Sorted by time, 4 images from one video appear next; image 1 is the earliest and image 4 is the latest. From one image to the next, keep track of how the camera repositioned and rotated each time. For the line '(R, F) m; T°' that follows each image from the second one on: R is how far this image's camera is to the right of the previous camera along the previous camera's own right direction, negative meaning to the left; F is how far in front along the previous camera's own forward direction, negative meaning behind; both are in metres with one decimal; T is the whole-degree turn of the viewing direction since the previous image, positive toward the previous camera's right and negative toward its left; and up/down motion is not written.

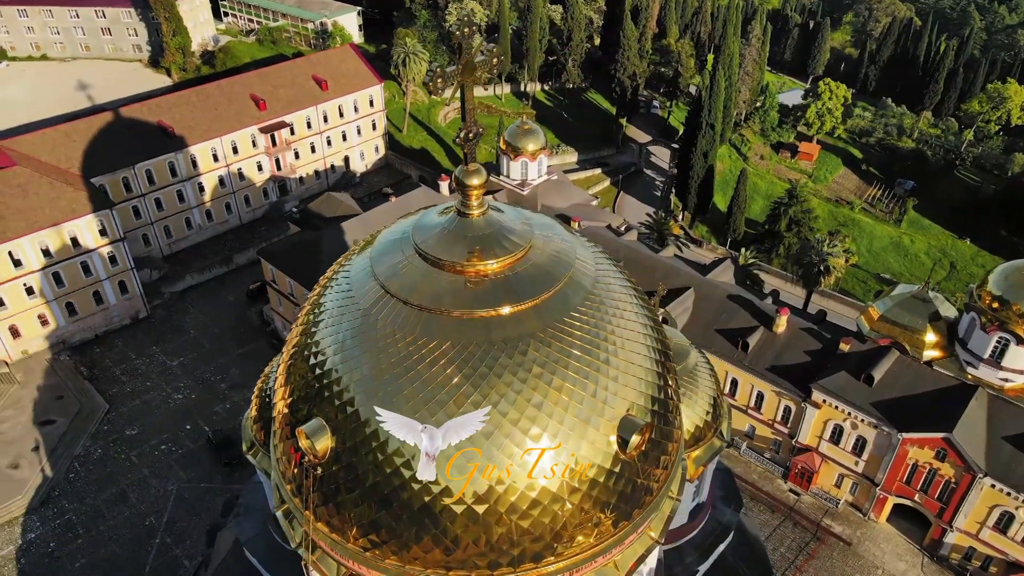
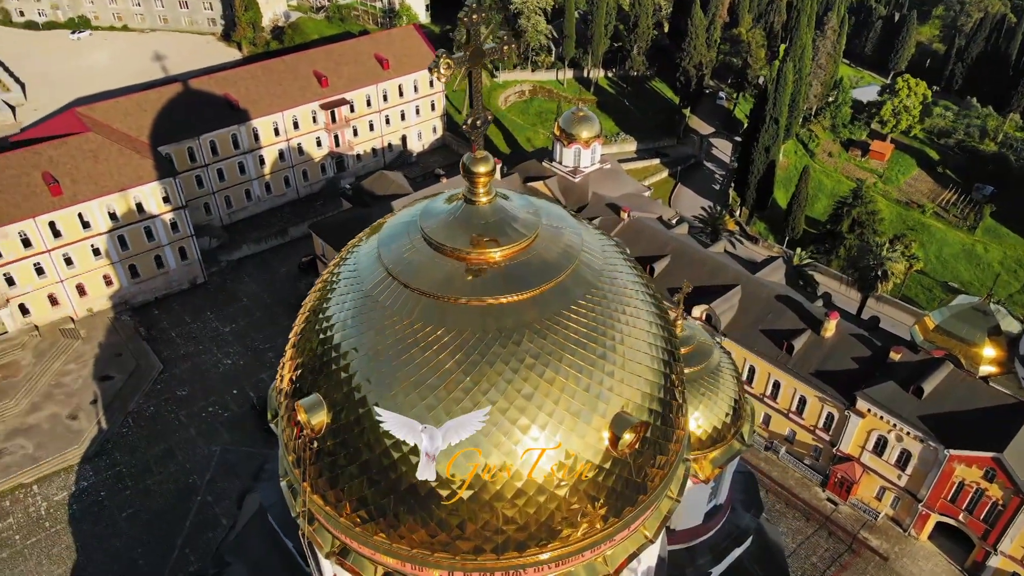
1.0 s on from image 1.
(+0.6, 0.0) m; -4°
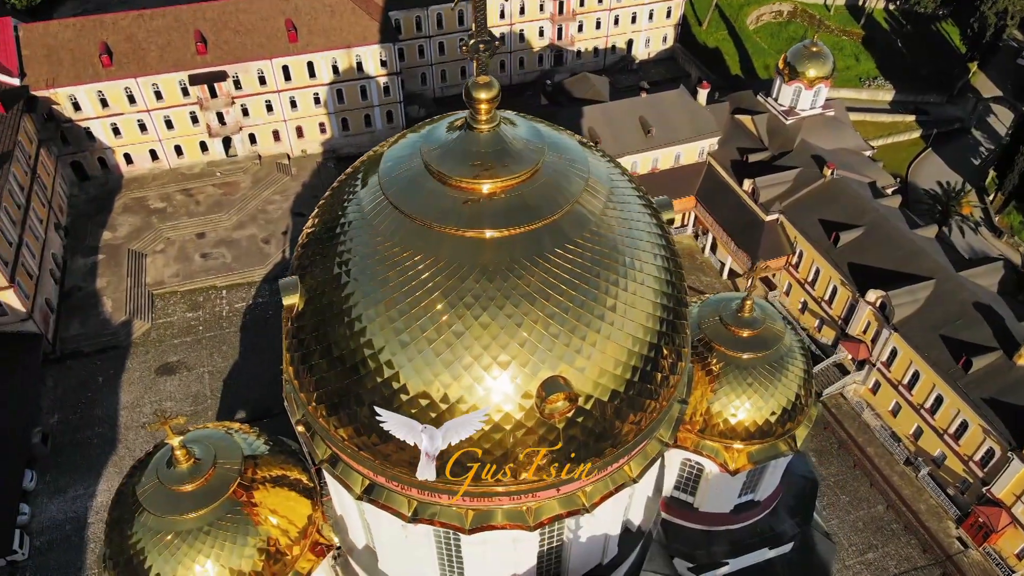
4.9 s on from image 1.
(+2.5, +0.6) m; -16°
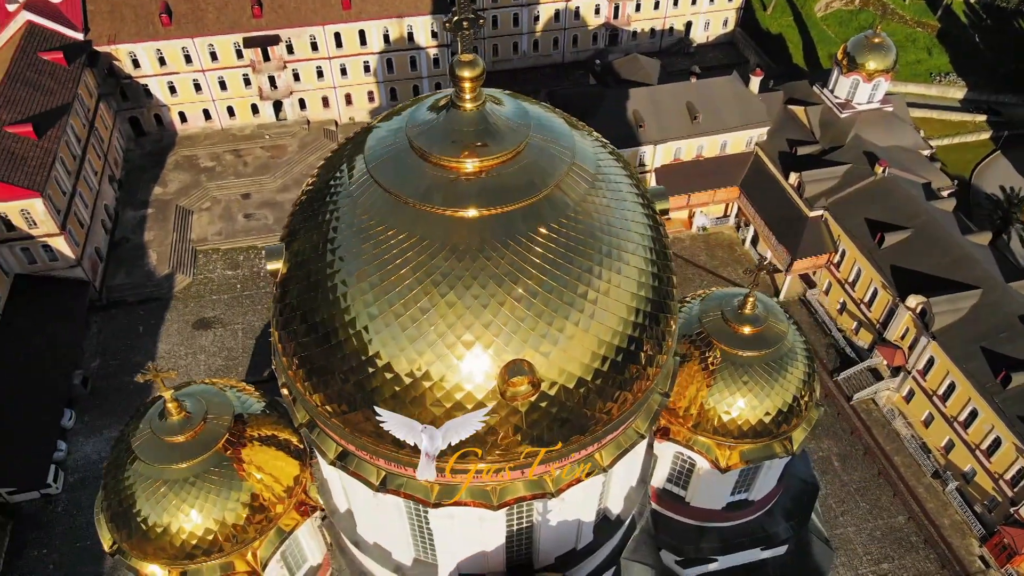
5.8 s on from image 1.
(+0.8, 0.0) m; -4°
